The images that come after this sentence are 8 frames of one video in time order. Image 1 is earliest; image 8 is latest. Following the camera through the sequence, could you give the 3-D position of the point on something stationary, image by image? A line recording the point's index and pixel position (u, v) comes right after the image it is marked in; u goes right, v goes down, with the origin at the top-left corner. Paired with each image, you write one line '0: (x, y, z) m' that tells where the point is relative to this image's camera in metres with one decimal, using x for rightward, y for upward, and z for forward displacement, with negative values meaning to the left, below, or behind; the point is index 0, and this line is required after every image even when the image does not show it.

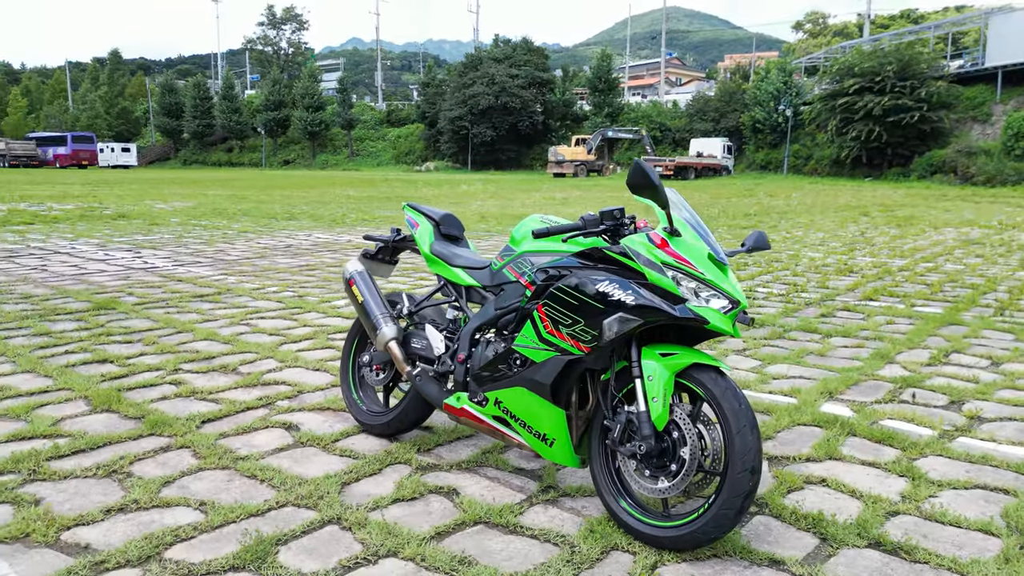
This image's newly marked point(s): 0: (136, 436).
0: (-1.7, -0.7, +3.3) m
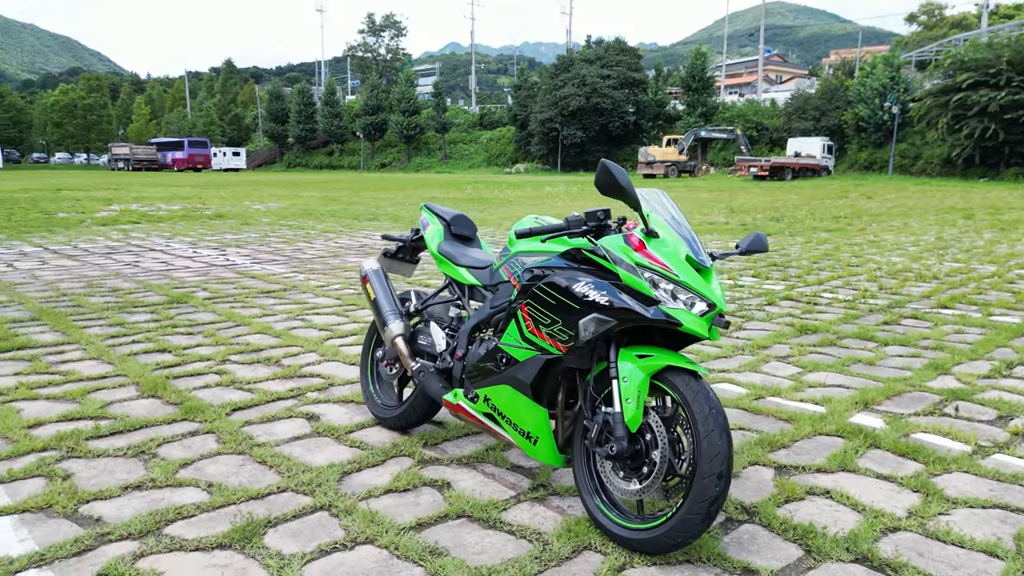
0: (-1.6, -0.6, +3.6) m
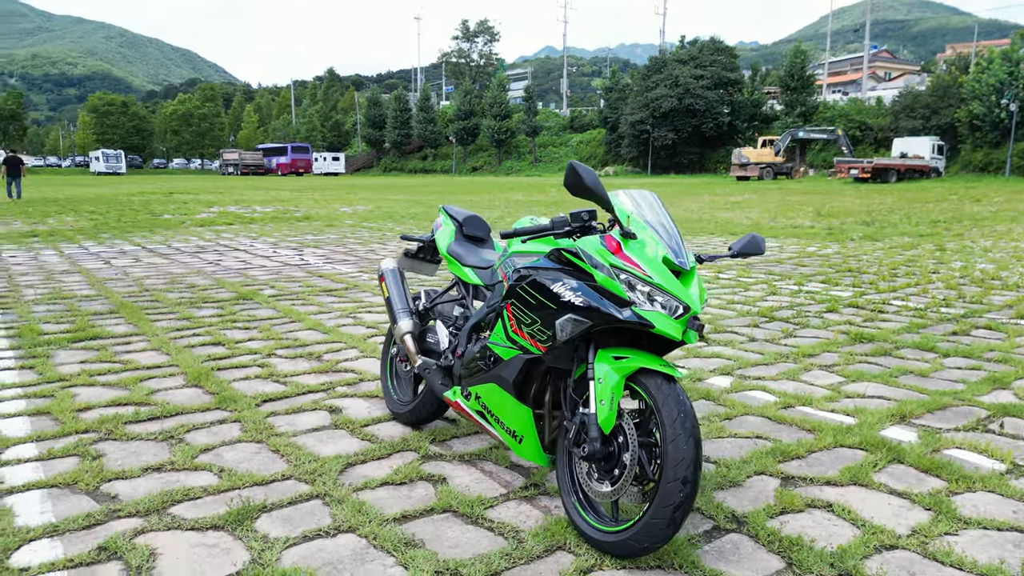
0: (-1.6, -0.6, +3.8) m
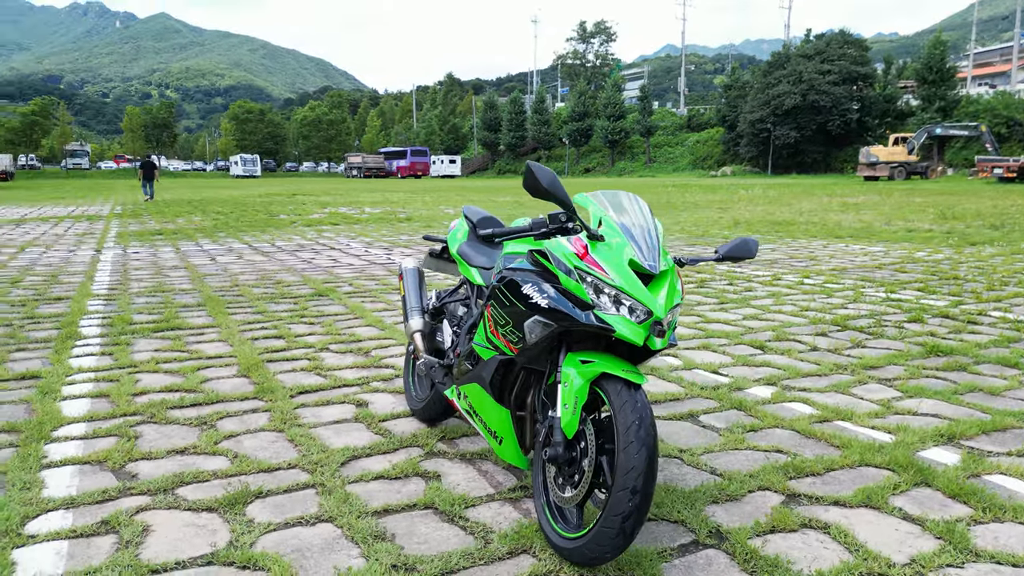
0: (-1.4, -0.6, +4.0) m
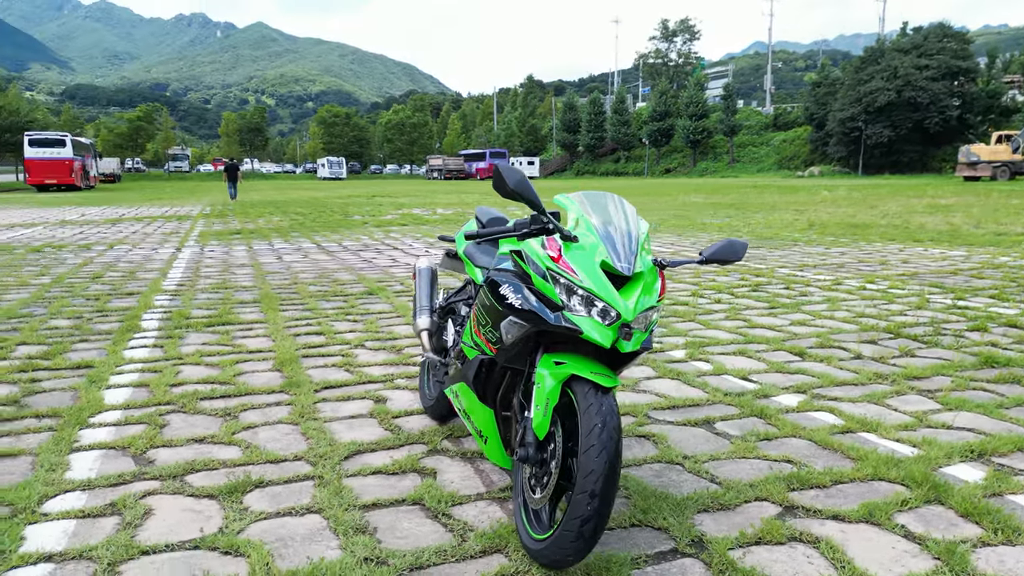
0: (-1.3, -0.6, +4.1) m
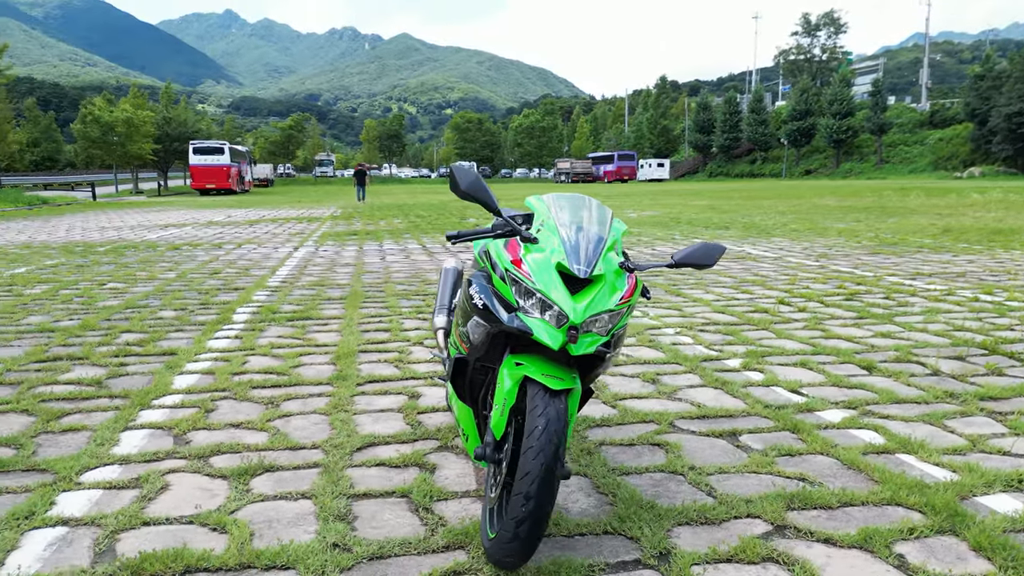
0: (-1.1, -0.6, +4.4) m
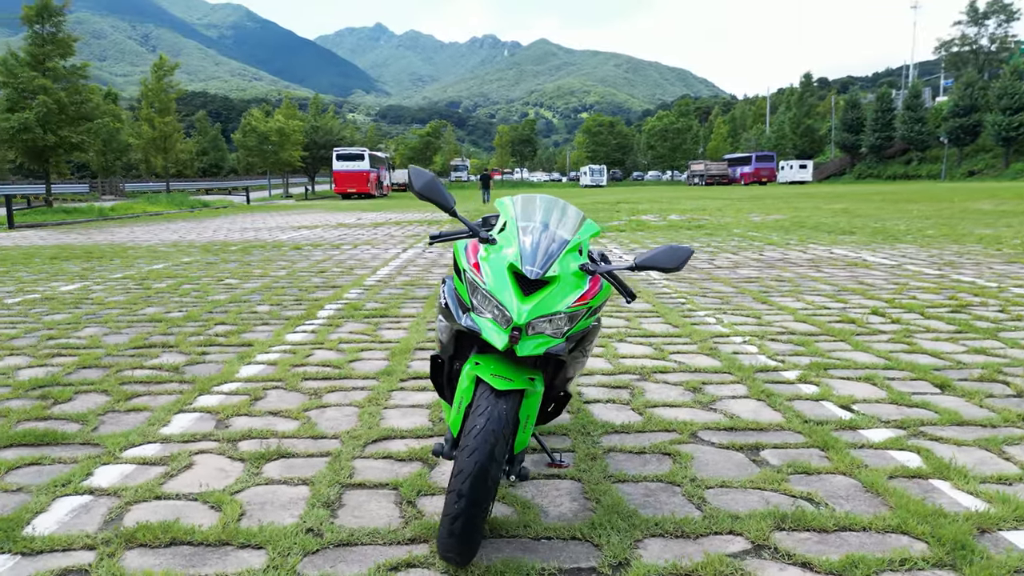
0: (-0.9, -0.5, +4.6) m
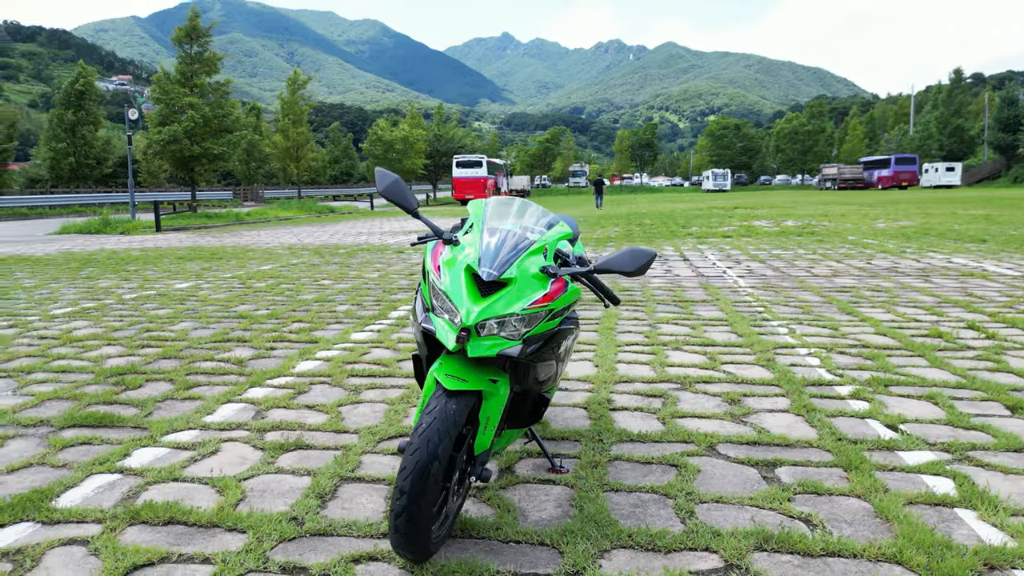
0: (-0.7, -0.6, +4.7) m
